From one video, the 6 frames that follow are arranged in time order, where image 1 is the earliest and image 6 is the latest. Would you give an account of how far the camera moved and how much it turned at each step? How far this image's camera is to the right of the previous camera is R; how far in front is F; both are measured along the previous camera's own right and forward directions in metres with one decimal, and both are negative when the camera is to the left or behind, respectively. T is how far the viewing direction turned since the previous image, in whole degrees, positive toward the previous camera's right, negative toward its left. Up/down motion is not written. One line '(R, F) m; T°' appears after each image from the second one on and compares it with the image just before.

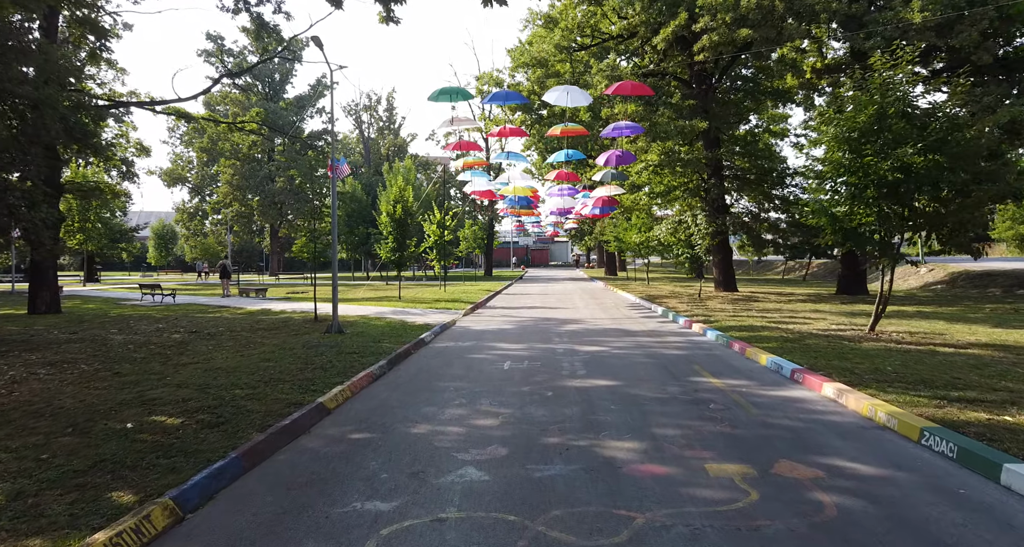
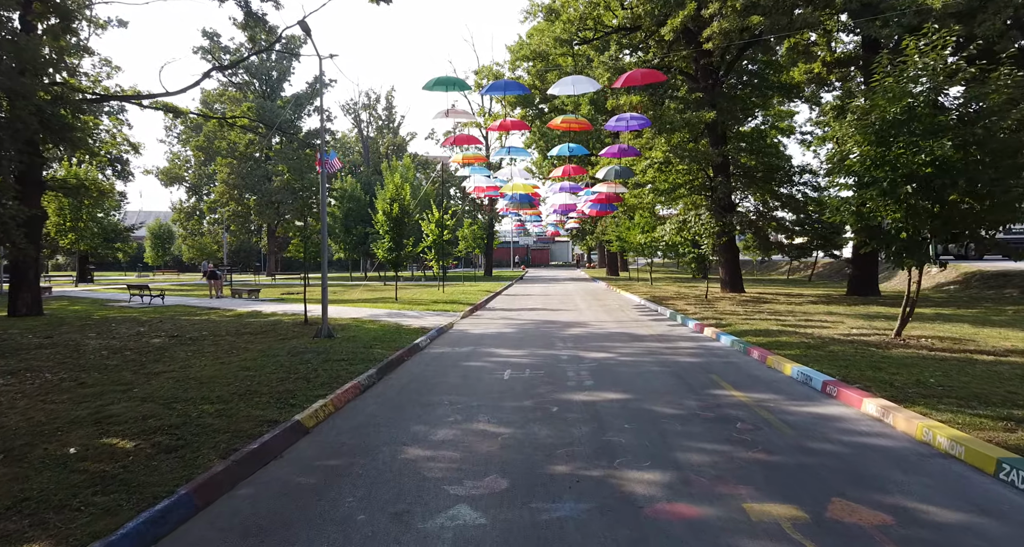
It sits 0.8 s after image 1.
(0.0, +0.8) m; 0°
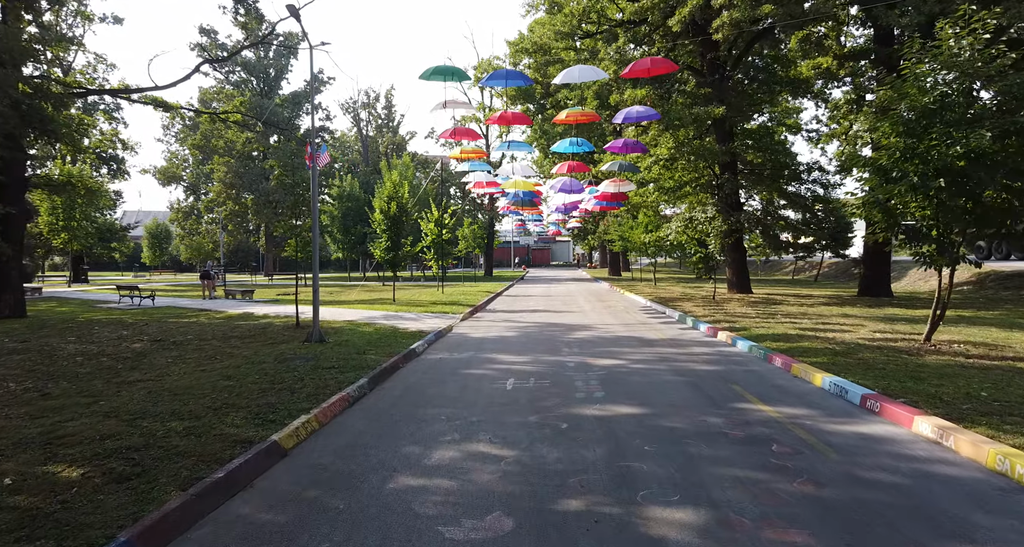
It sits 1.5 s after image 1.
(0.0, +0.7) m; 0°
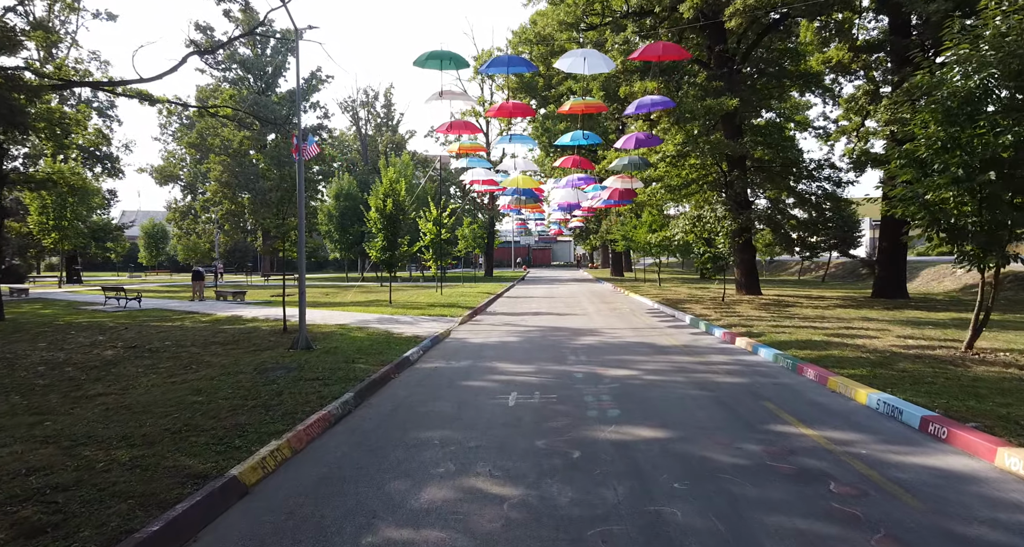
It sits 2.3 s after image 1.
(0.0, +0.9) m; 0°
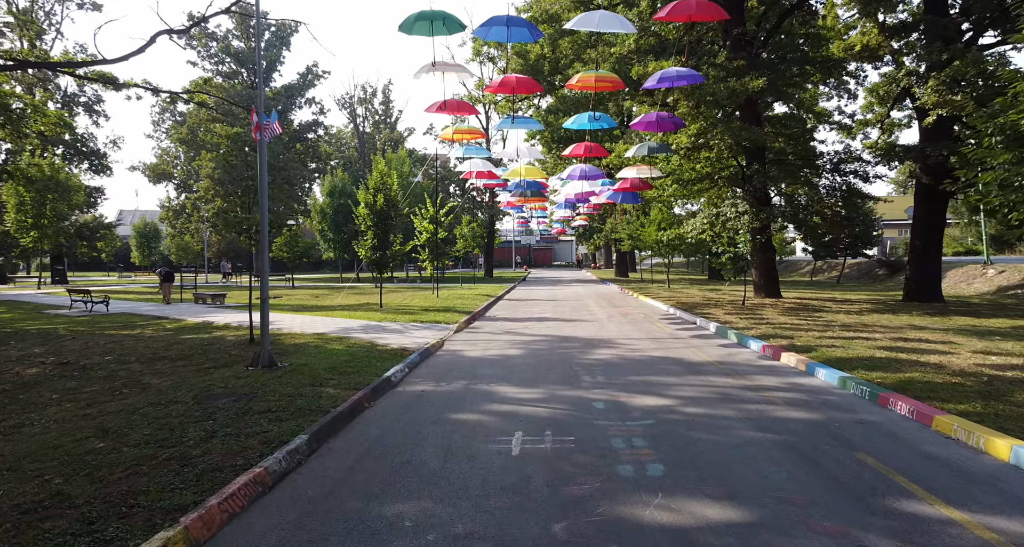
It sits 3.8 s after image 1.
(0.0, +1.7) m; 0°
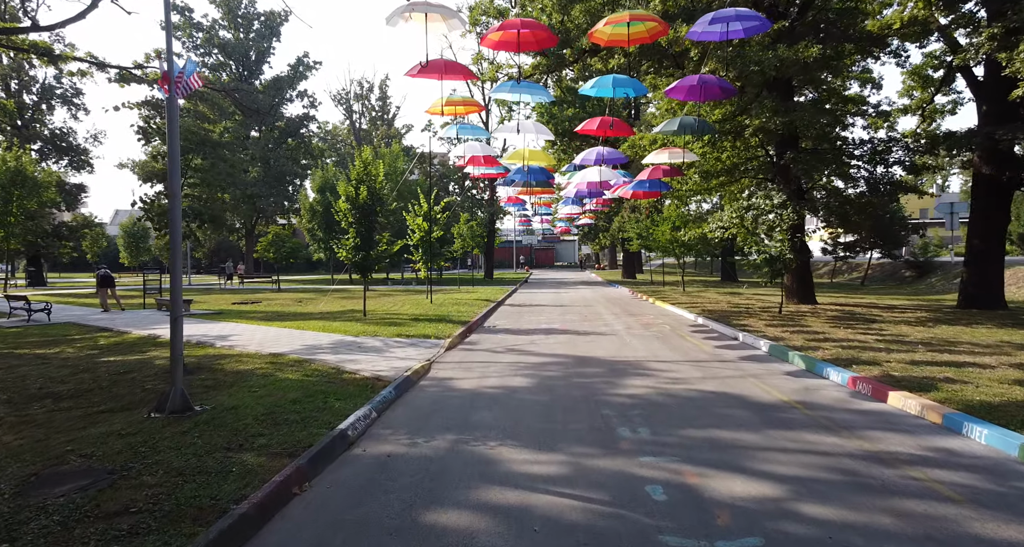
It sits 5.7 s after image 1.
(-0.1, +2.5) m; 0°
